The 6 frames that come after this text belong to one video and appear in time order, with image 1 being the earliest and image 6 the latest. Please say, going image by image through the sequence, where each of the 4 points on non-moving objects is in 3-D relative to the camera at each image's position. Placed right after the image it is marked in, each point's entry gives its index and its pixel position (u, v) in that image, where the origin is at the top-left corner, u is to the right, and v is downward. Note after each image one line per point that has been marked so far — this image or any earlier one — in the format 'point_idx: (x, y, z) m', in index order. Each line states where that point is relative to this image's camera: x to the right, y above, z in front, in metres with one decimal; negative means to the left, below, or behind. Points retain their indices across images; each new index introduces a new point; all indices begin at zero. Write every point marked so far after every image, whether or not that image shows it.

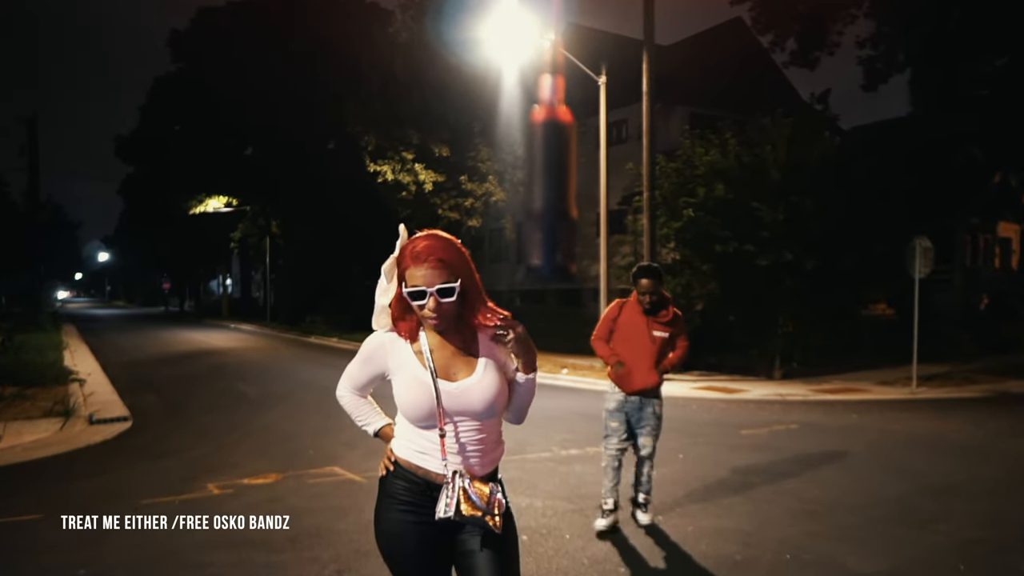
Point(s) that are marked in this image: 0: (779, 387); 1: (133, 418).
0: (+4.8, -1.8, +16.3) m
1: (-5.5, -1.9, +13.6) m
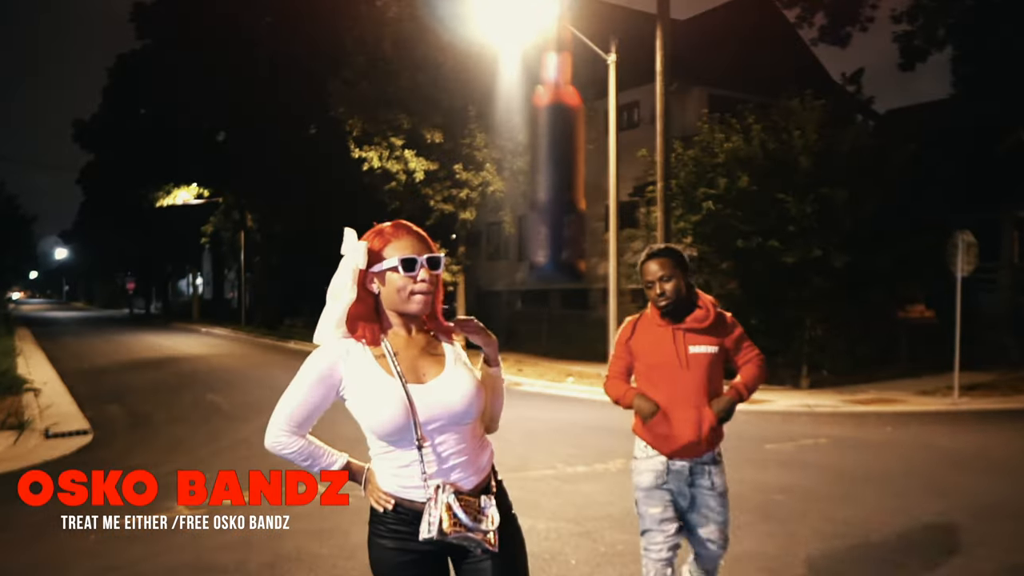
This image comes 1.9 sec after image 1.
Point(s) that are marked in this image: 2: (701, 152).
0: (+4.8, -1.8, +15.2) m
1: (-5.5, -1.9, +12.4) m
2: (+3.7, +2.7, +18.2) m
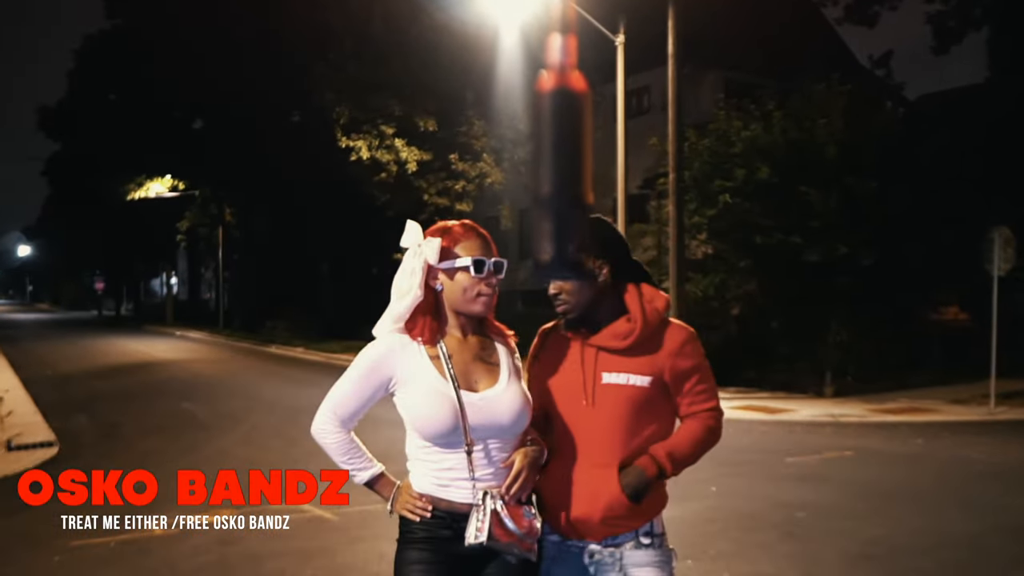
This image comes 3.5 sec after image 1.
0: (+4.8, -1.8, +14.3) m
1: (-5.5, -1.9, +11.5) m
2: (+3.7, +2.7, +17.3) m
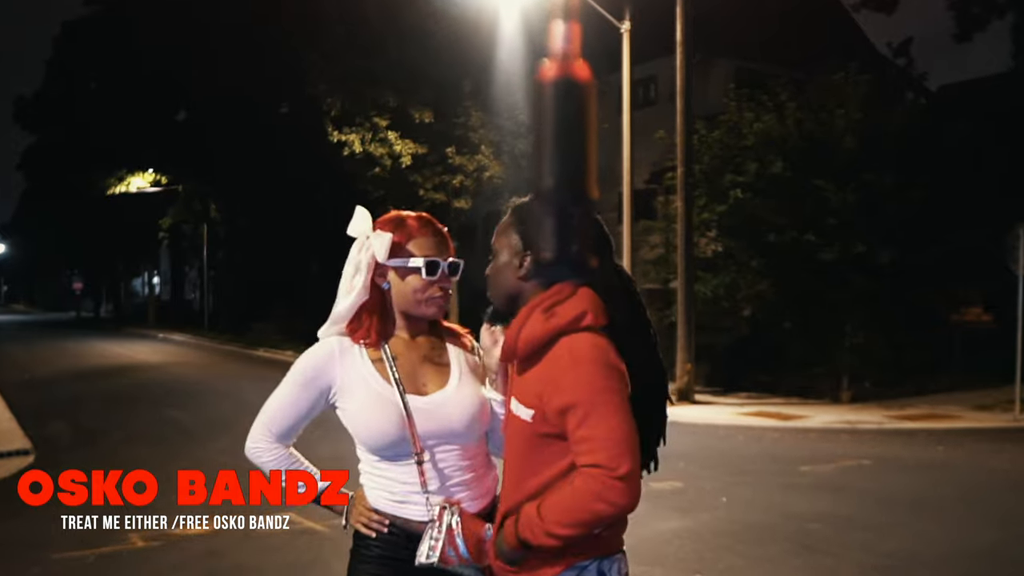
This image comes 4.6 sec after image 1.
0: (+4.8, -1.8, +13.8) m
1: (-5.5, -1.9, +11.0) m
2: (+3.7, +2.7, +16.8) m
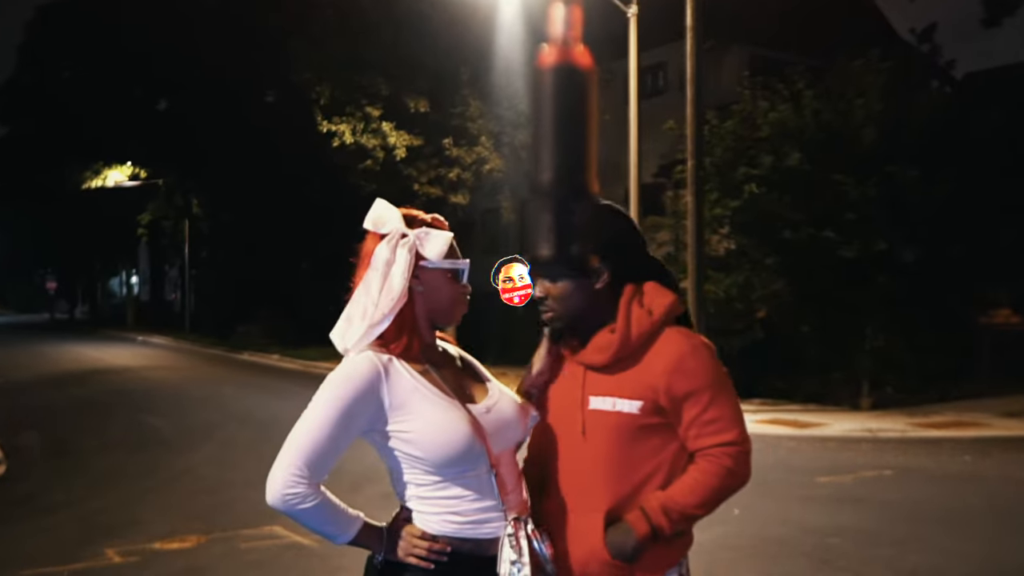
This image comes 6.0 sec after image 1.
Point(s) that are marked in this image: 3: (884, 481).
0: (+4.8, -1.8, +13.2) m
1: (-5.5, -1.9, +10.4) m
2: (+3.7, +2.7, +16.2) m
3: (+3.9, -2.0, +10.1) m
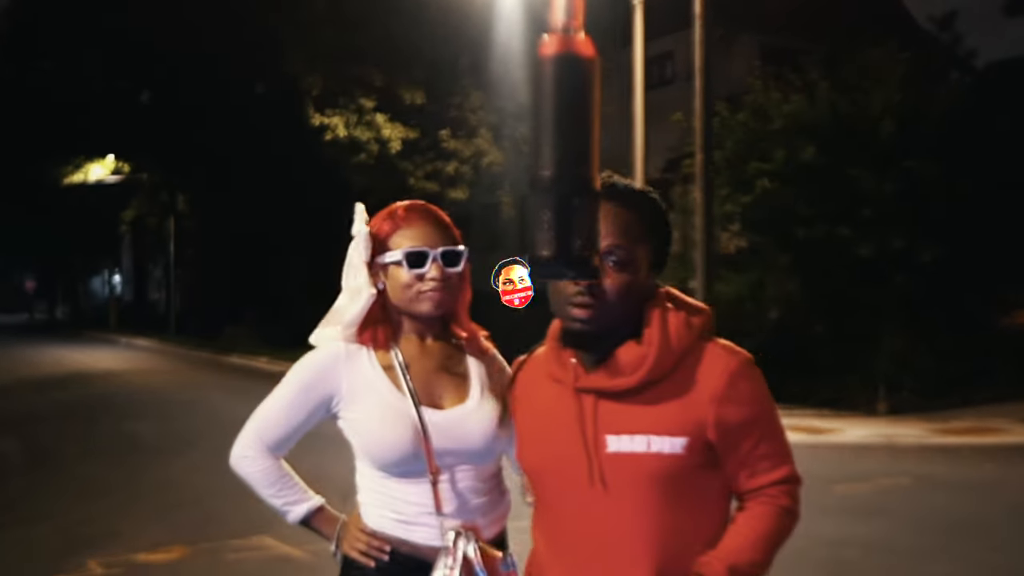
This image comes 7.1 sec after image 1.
0: (+4.8, -1.8, +12.8) m
1: (-5.5, -1.9, +10.0) m
2: (+3.7, +2.7, +15.8) m
3: (+4.0, -2.0, +9.6) m
